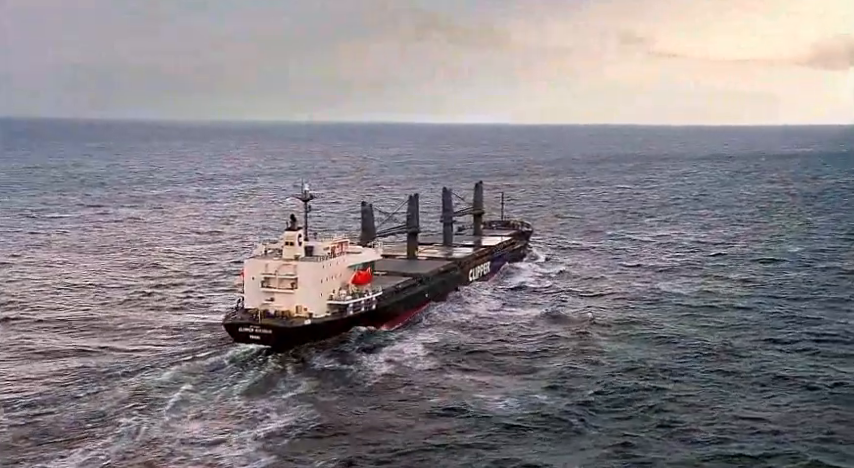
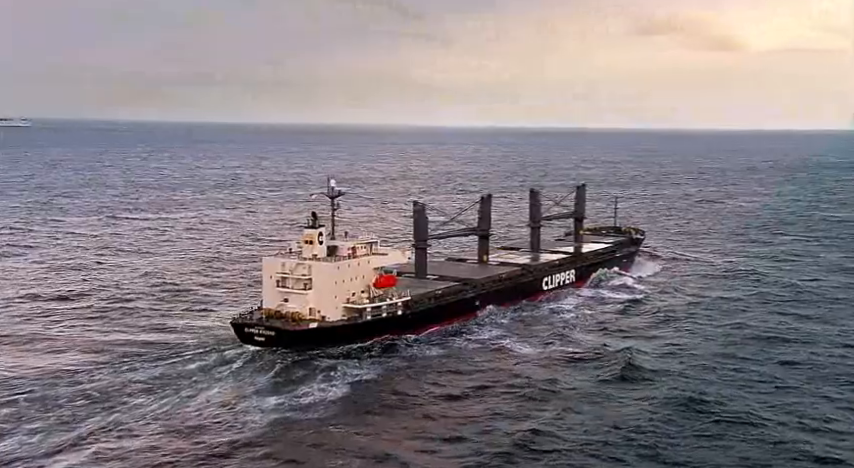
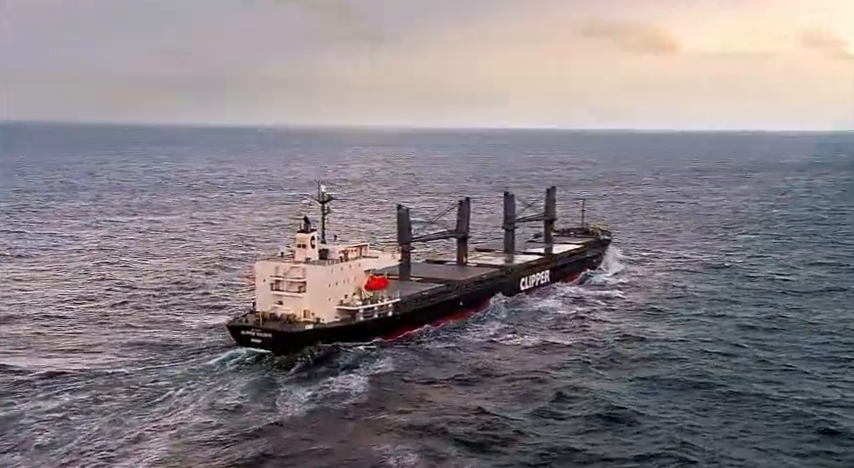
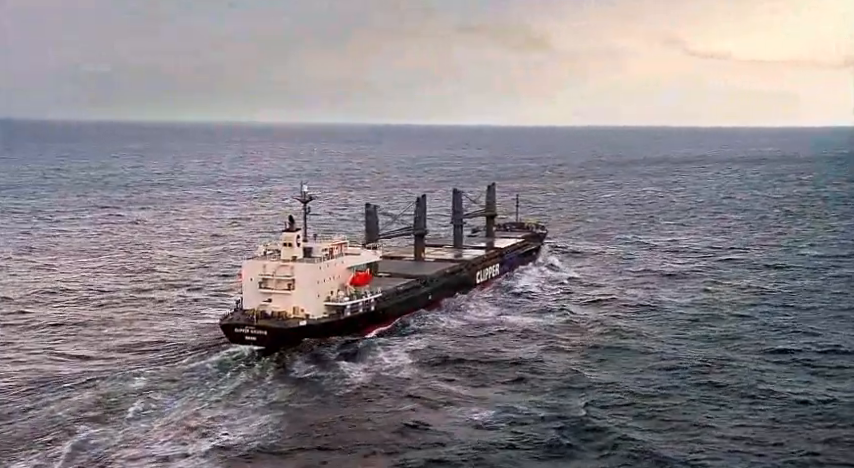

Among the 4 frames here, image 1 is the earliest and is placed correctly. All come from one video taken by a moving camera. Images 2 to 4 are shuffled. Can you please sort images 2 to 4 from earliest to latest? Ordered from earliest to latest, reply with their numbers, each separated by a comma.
4, 3, 2
